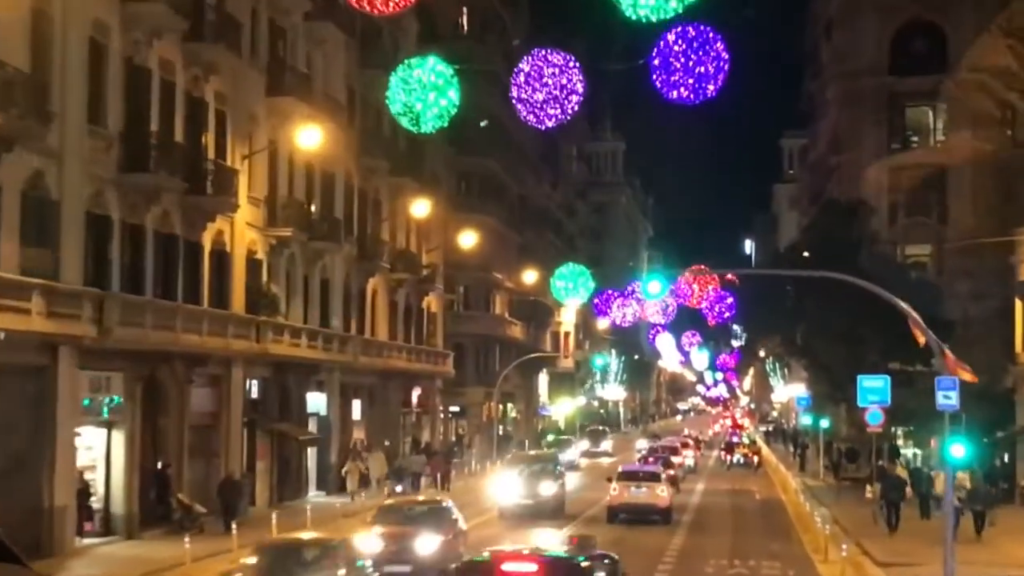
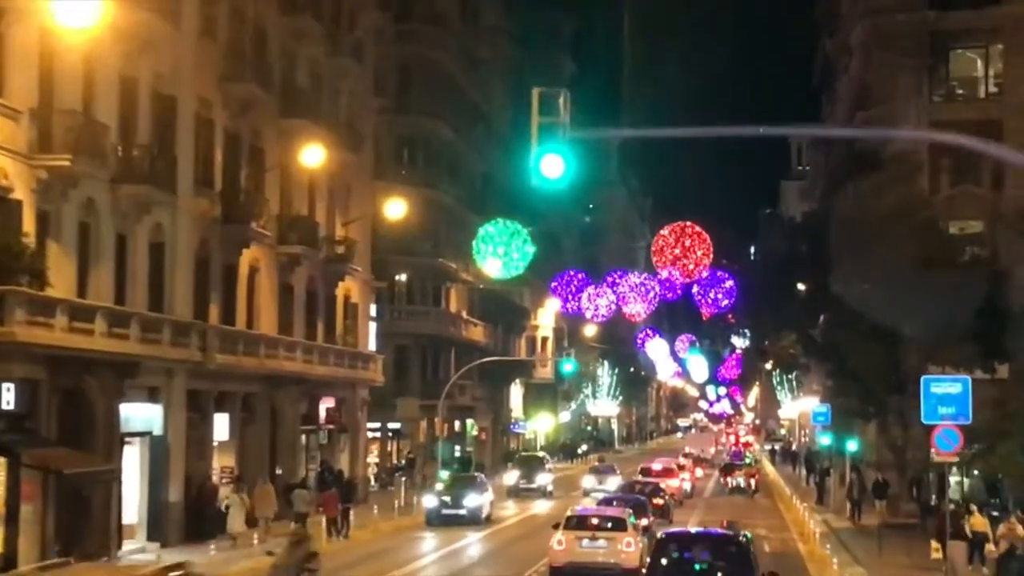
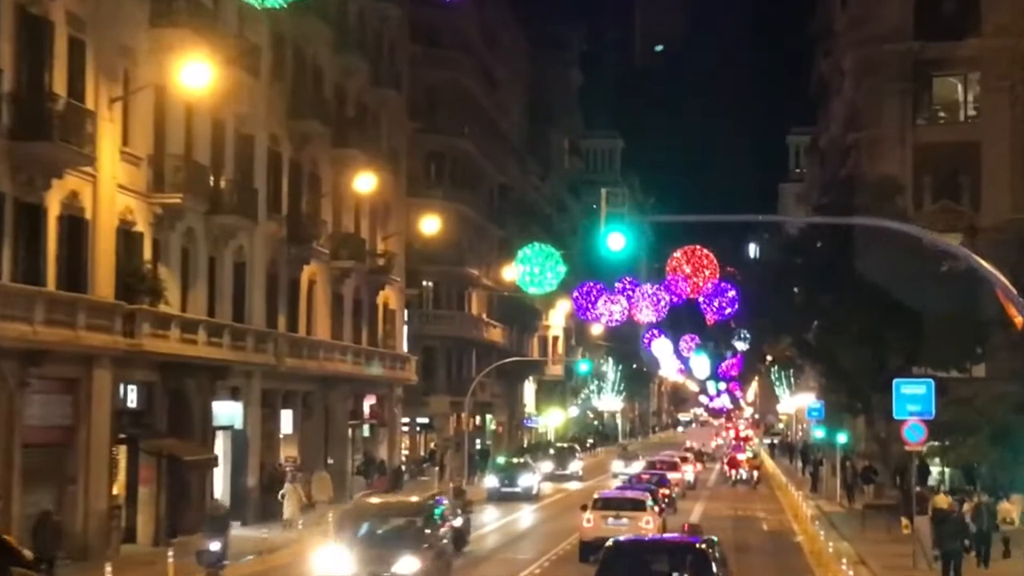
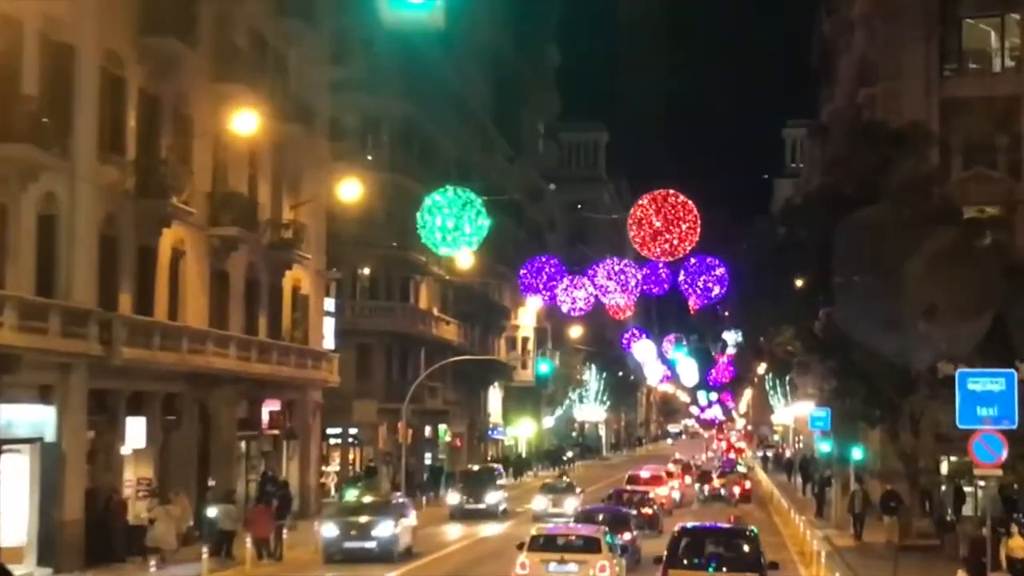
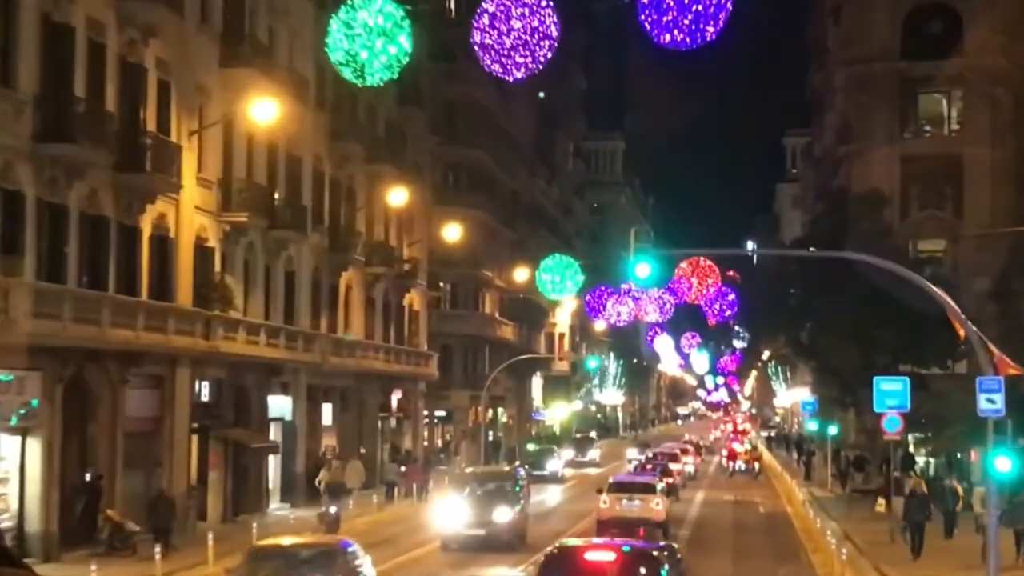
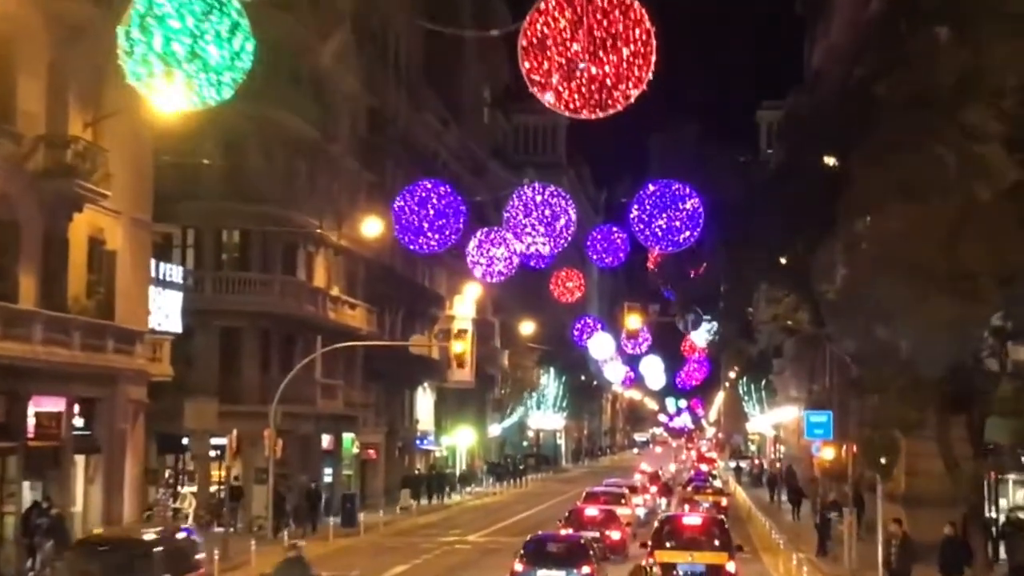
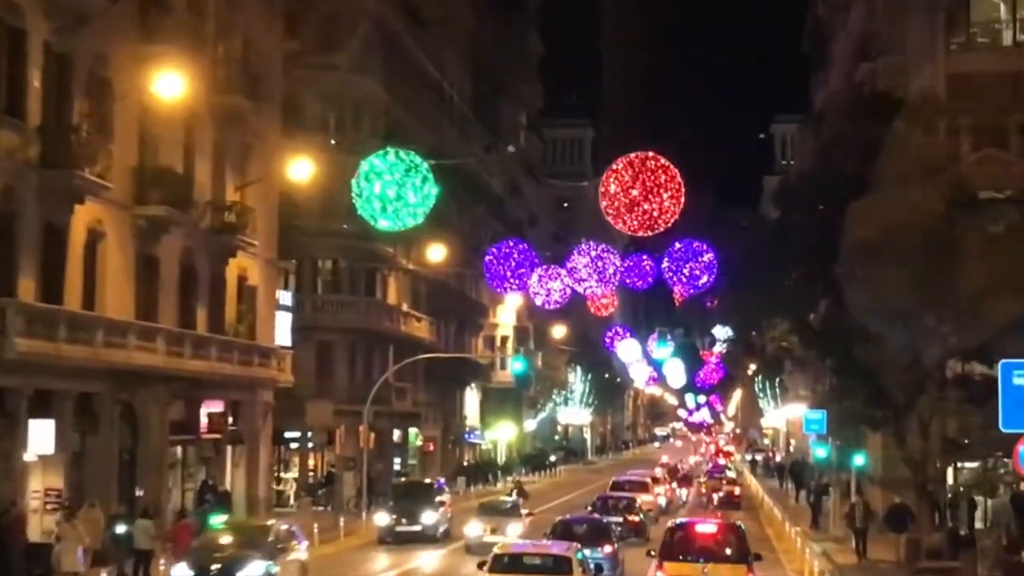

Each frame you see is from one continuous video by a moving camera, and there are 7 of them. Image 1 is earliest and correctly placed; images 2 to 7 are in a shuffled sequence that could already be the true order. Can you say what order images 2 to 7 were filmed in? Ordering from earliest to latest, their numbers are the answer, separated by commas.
5, 3, 2, 4, 7, 6
